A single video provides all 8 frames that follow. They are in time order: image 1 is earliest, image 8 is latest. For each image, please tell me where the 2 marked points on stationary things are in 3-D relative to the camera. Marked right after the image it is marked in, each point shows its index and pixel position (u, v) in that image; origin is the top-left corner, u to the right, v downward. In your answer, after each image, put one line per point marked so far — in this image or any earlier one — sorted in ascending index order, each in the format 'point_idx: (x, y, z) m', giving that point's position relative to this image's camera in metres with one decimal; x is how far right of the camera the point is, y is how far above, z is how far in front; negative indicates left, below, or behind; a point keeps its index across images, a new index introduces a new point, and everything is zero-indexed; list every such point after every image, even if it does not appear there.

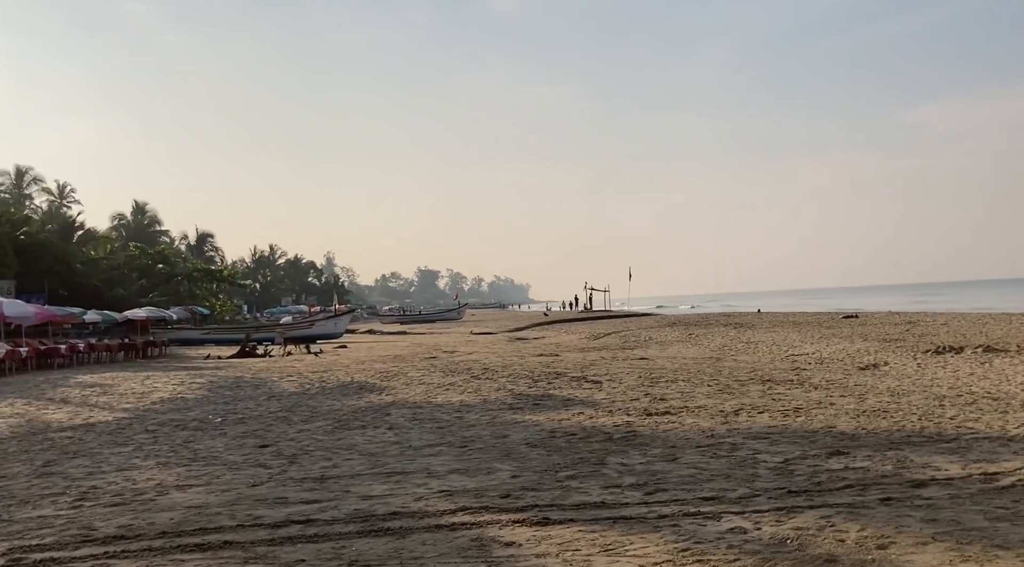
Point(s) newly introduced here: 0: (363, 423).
0: (-2.0, -1.9, +11.5) m
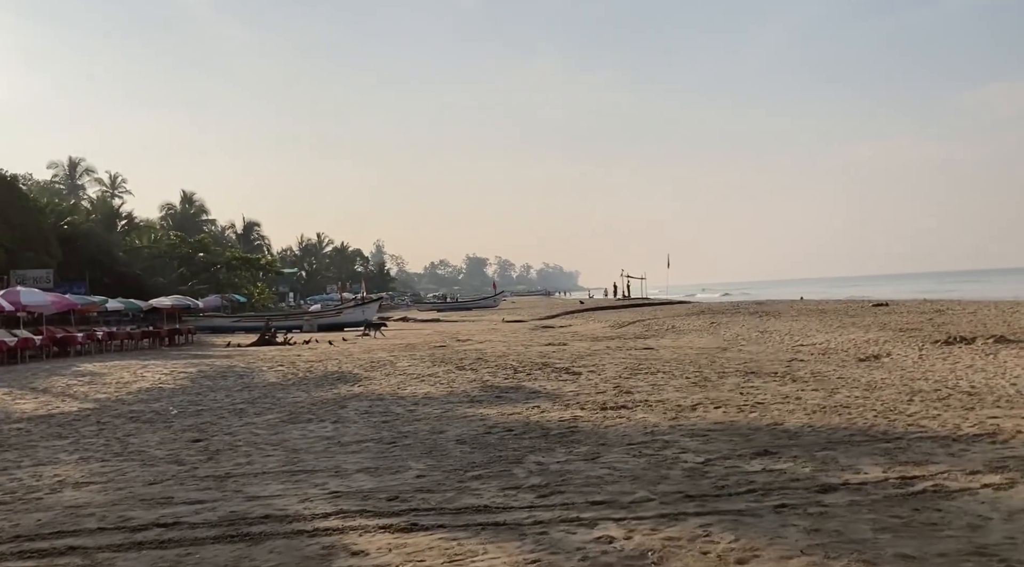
0: (-2.7, -1.8, +11.3) m
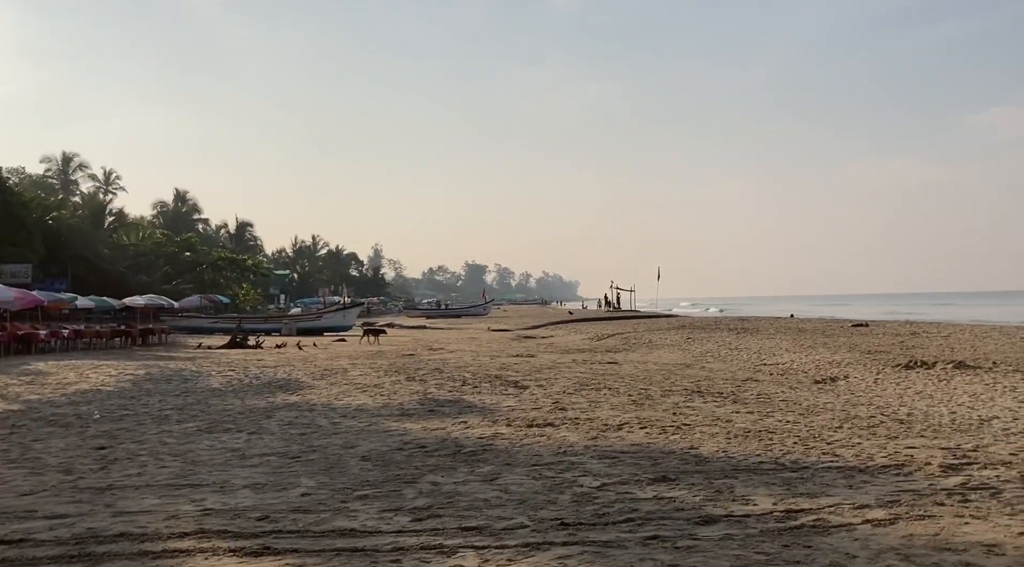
0: (-3.6, -1.9, +11.1) m
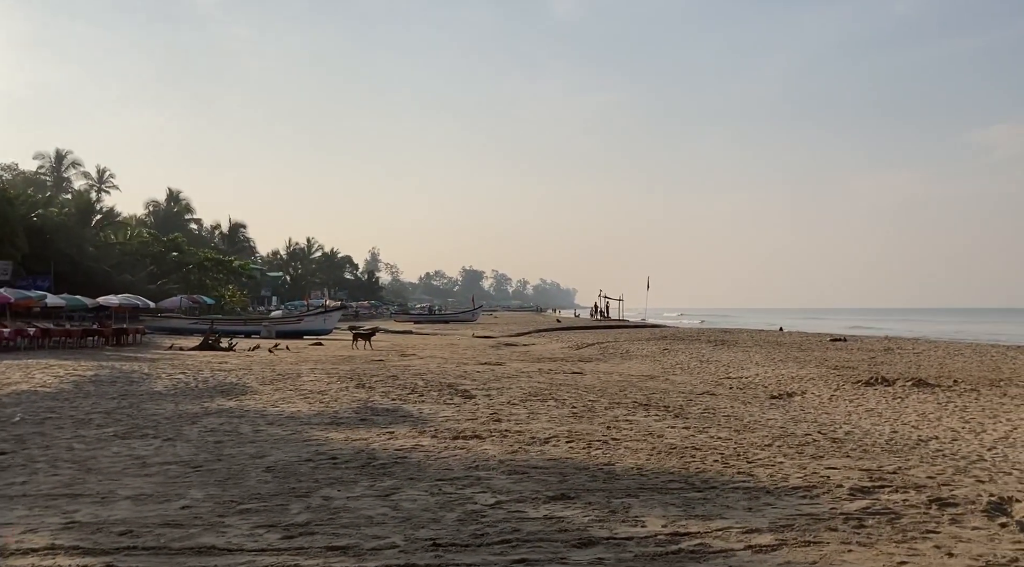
0: (-4.6, -1.9, +10.8) m
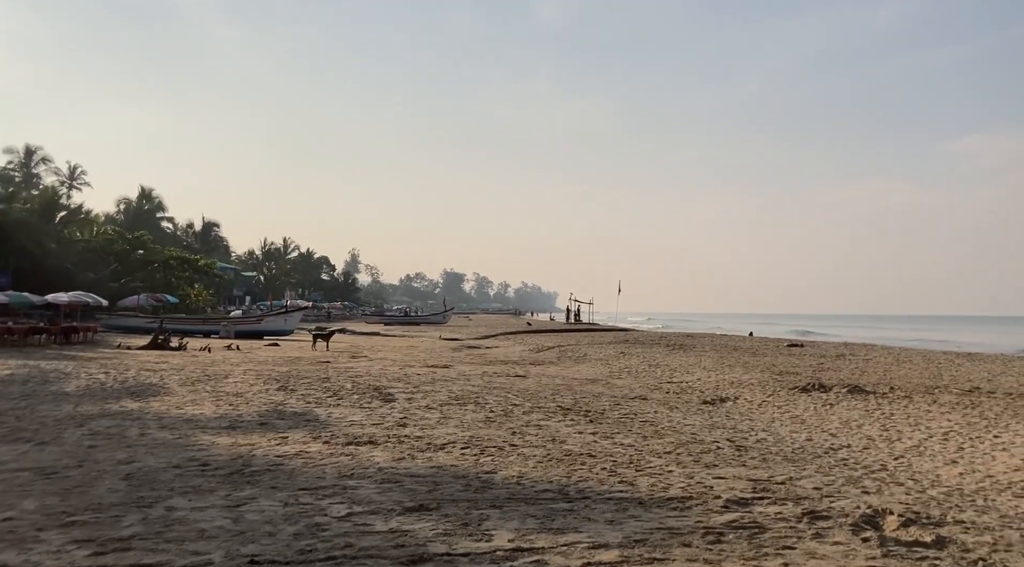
0: (-5.8, -1.8, +10.3) m
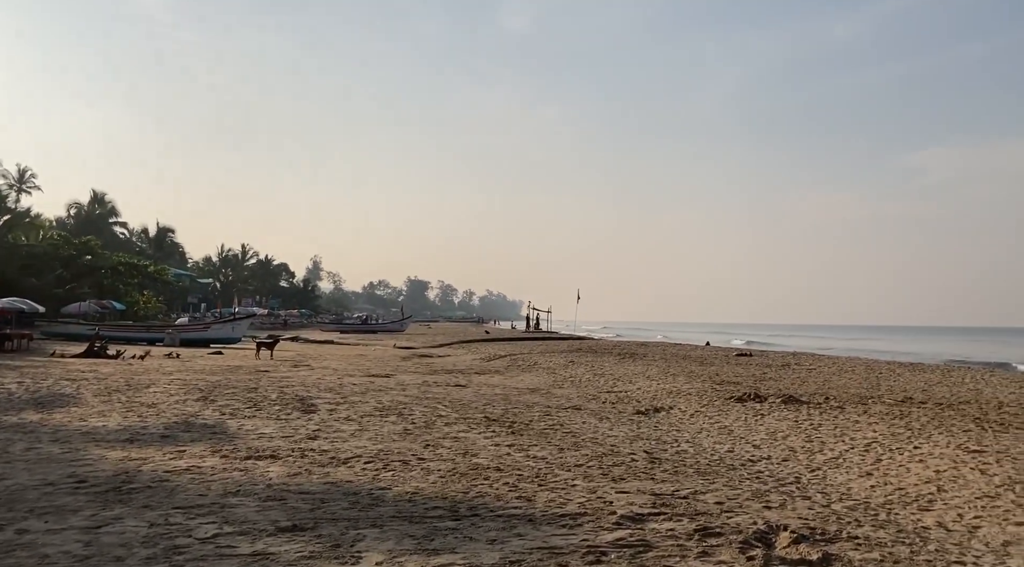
0: (-6.9, -1.9, +9.7) m
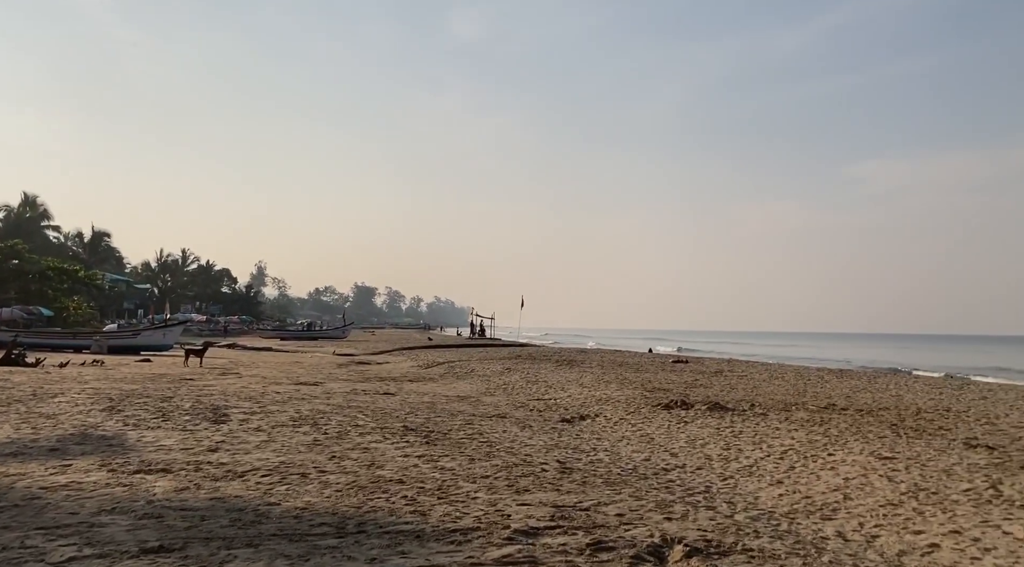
0: (-7.9, -1.9, +8.9) m
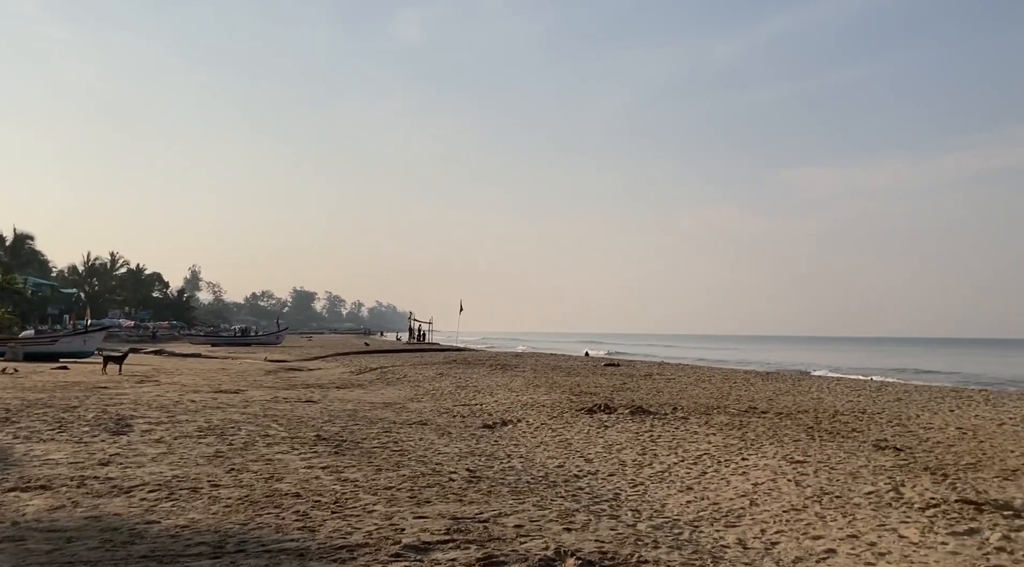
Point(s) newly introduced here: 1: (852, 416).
0: (-8.9, -2.0, +8.1) m
1: (+7.8, -3.0, +19.6) m
